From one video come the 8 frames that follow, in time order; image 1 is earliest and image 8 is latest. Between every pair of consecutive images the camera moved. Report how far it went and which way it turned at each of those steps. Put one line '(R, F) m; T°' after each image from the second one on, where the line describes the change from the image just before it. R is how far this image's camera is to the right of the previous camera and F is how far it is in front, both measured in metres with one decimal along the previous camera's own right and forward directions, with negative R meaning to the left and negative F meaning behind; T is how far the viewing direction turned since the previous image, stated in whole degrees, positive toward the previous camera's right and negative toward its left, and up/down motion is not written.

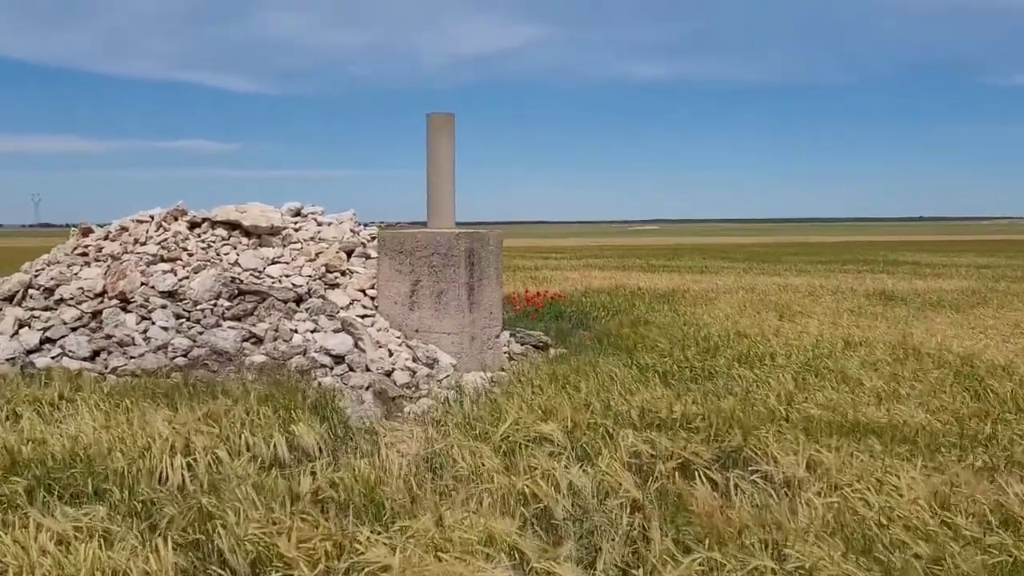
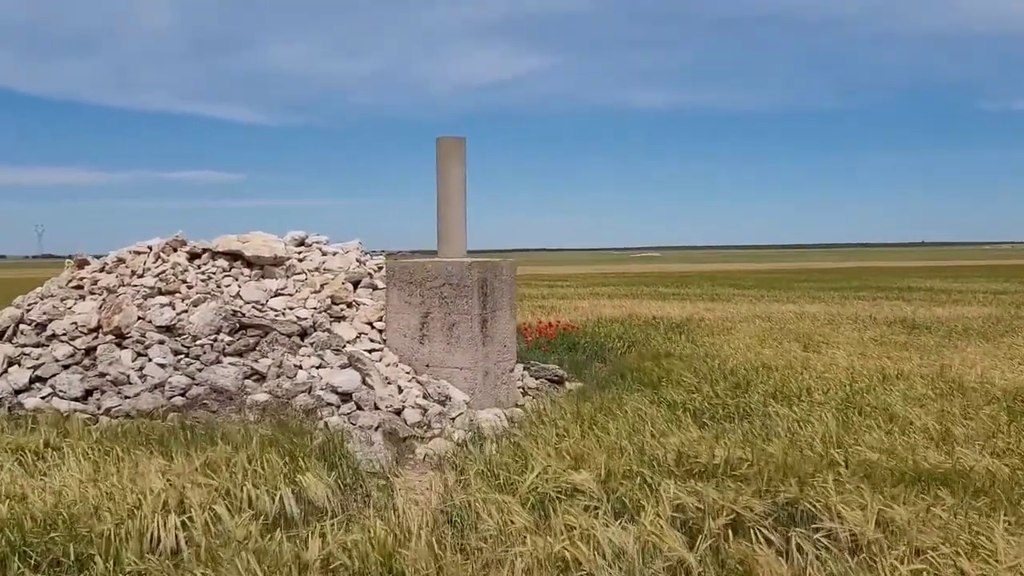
(-0.1, +0.4) m; 0°
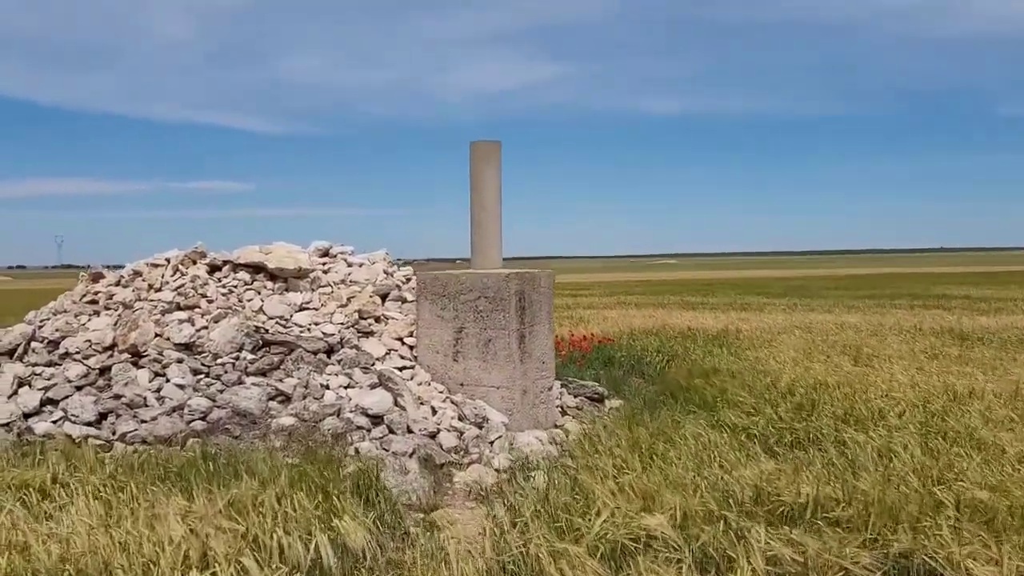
(-0.2, +0.5) m; -1°
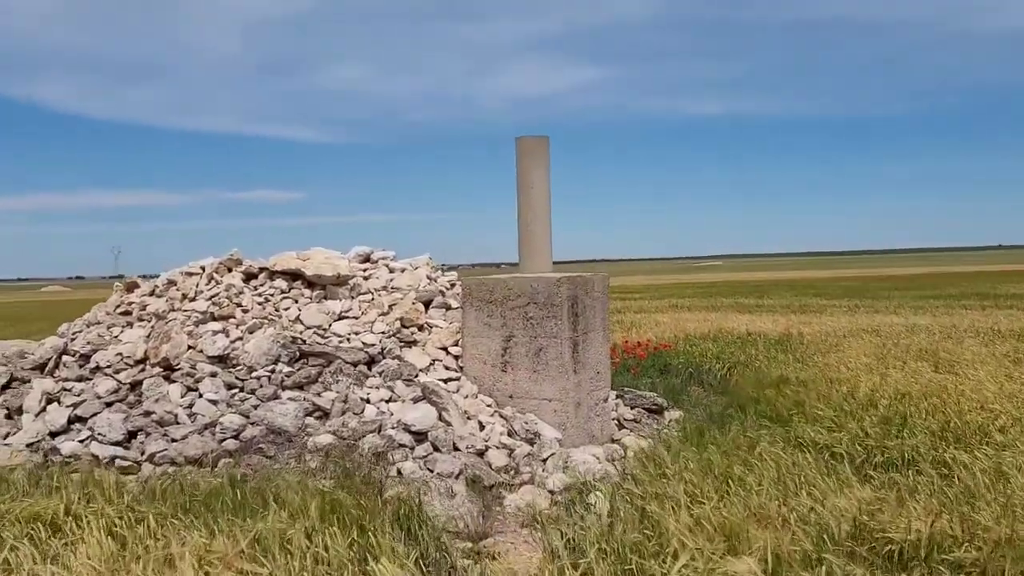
(-0.1, +0.5) m; -3°
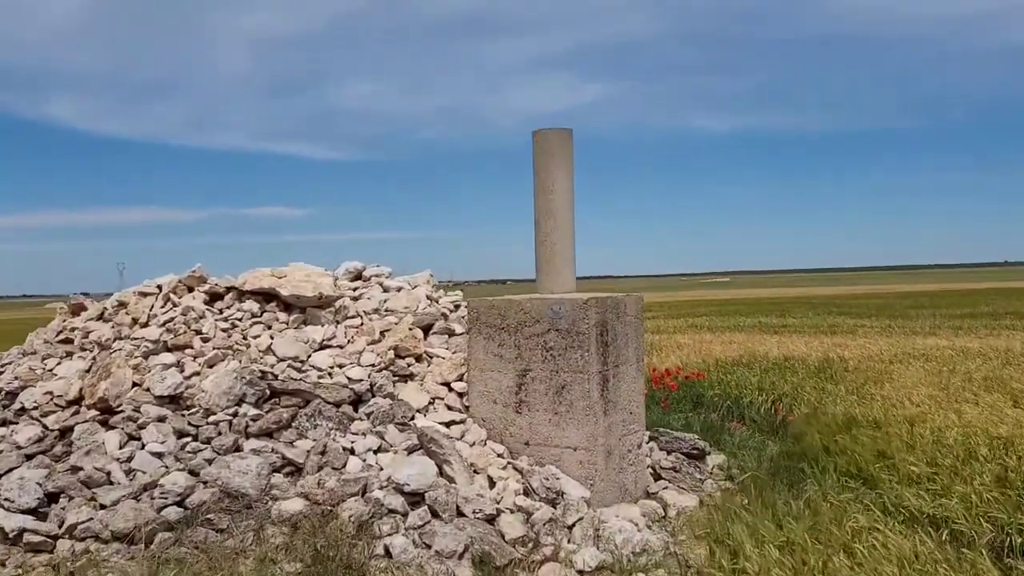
(-0.1, +1.3) m; 0°
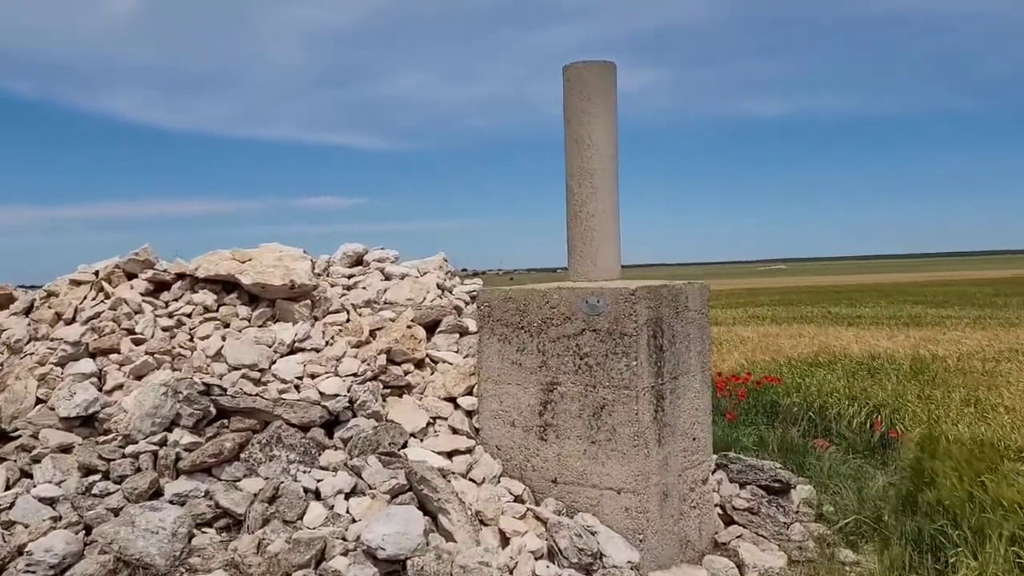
(+0.2, +1.5) m; -3°
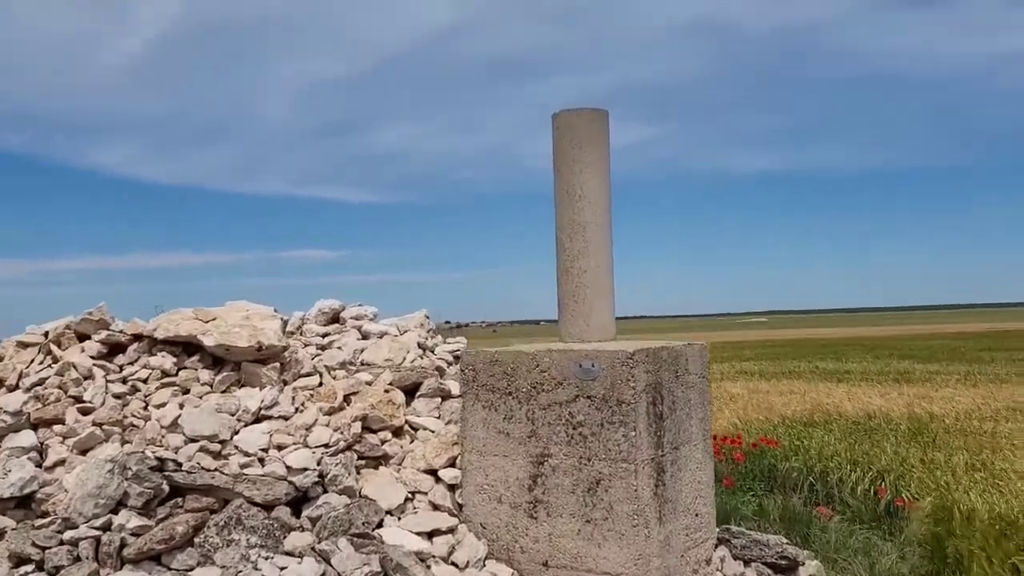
(0.0, +0.4) m; +1°
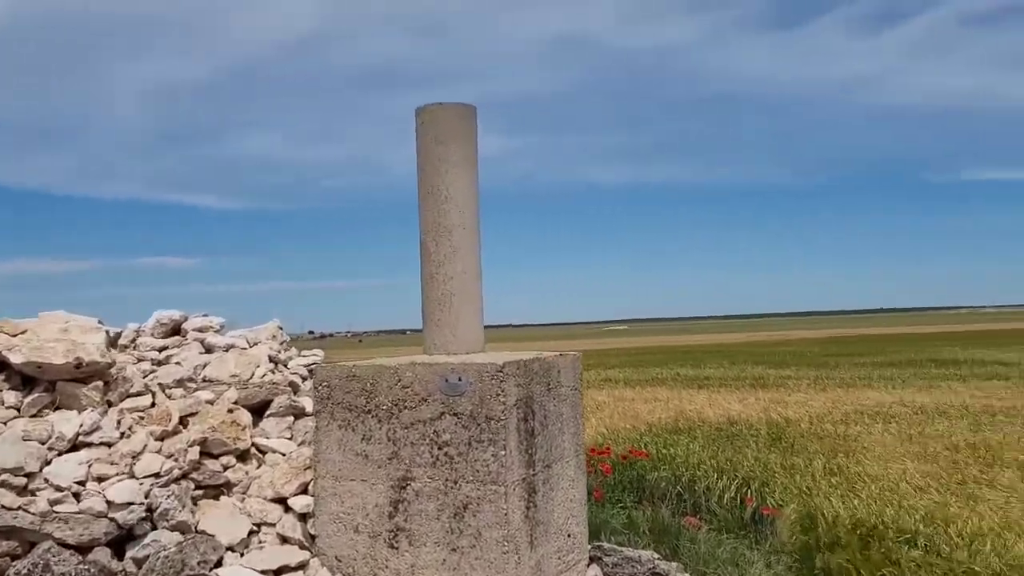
(0.0, +0.3) m; +9°
